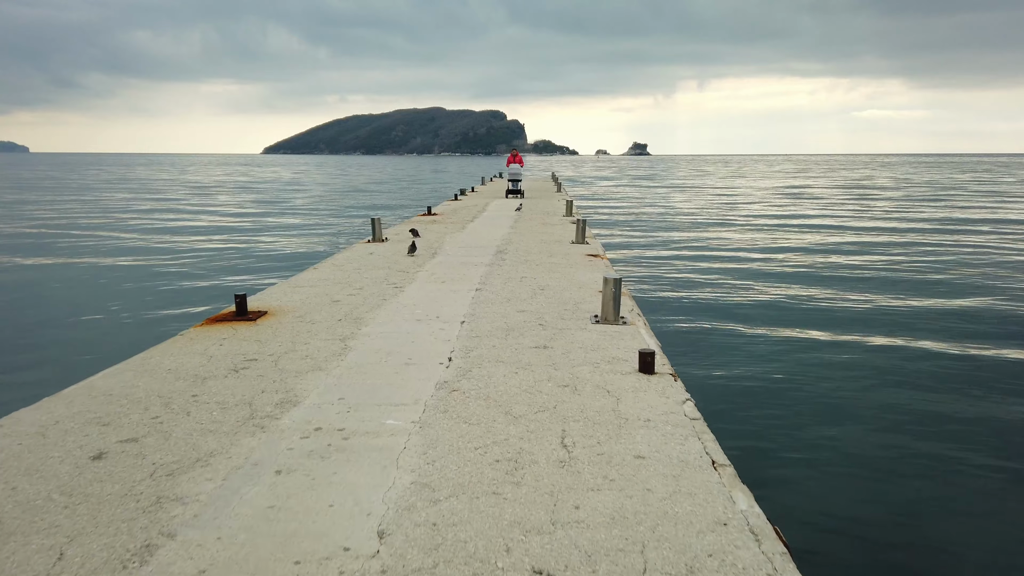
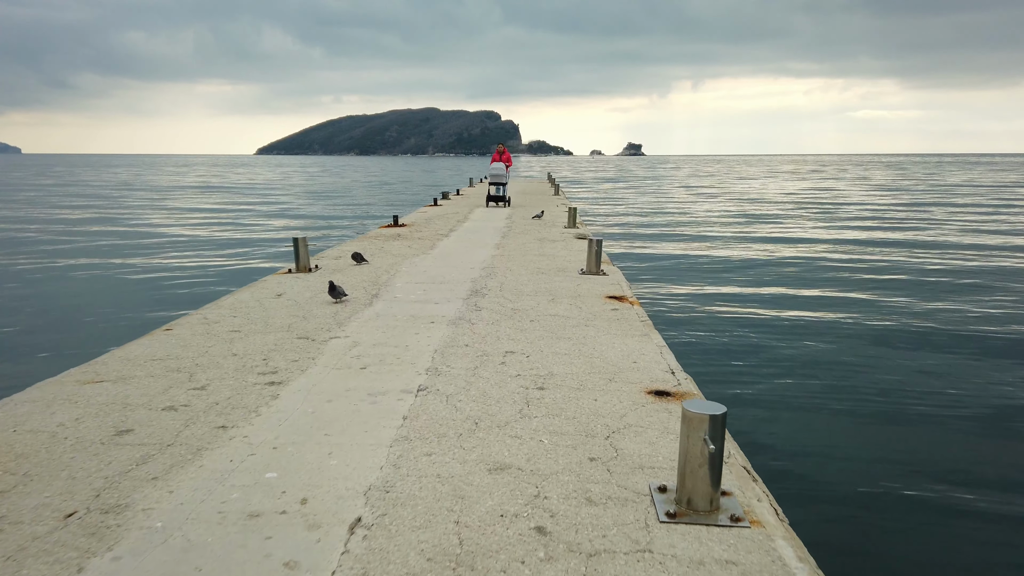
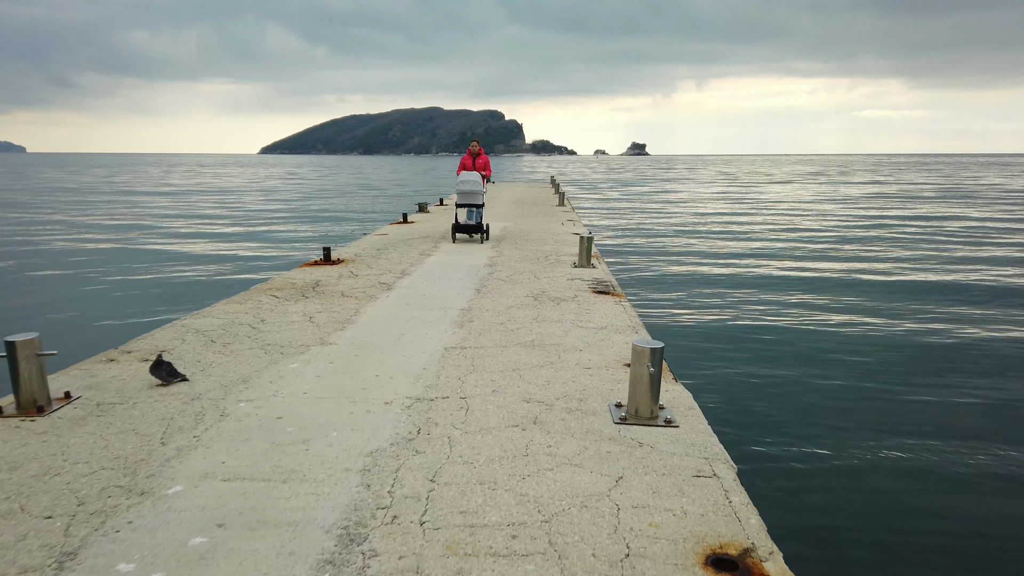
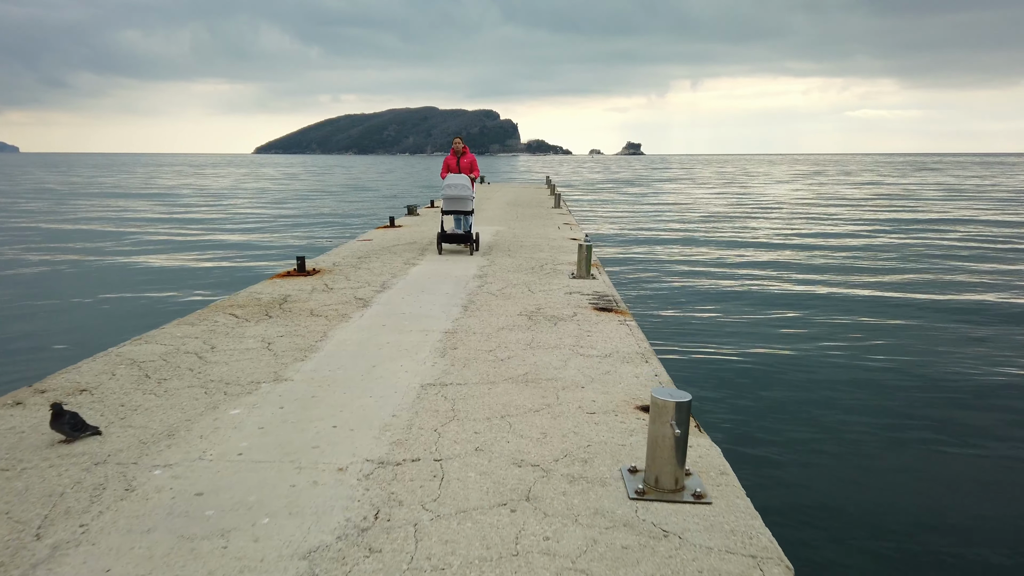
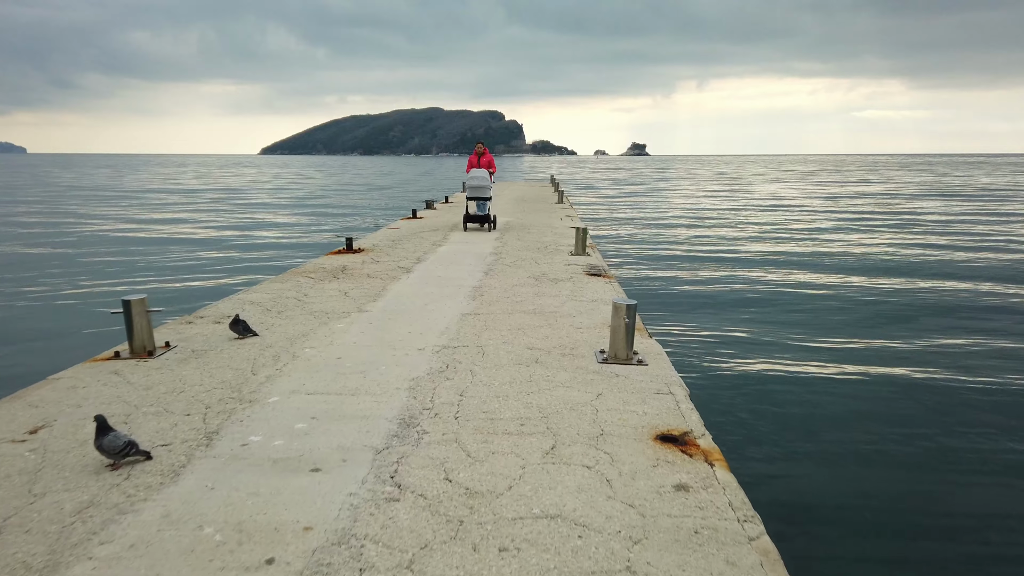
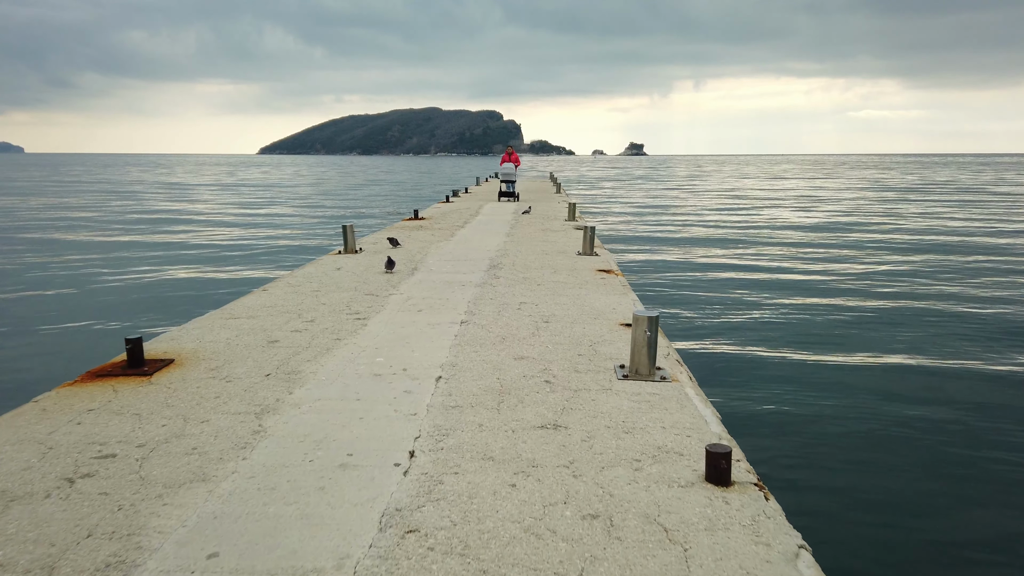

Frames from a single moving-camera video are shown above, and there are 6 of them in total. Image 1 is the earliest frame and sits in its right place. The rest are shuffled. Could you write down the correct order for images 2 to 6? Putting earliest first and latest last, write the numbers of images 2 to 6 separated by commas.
6, 2, 5, 3, 4
